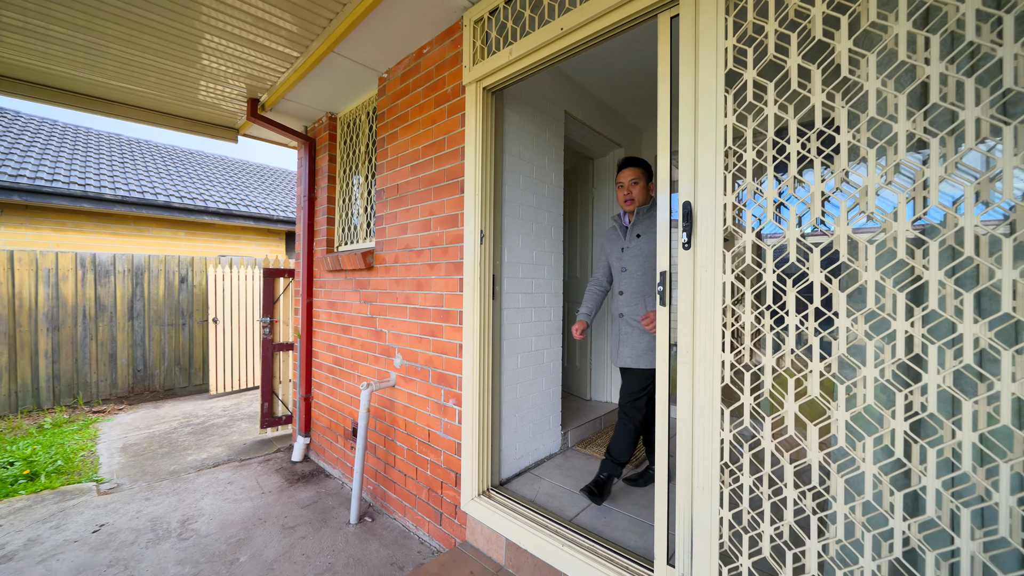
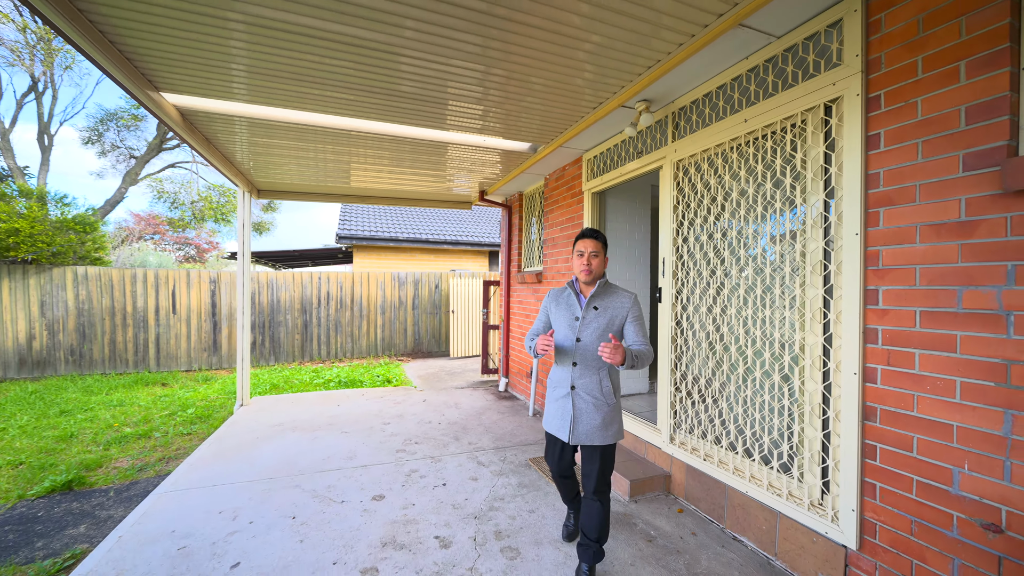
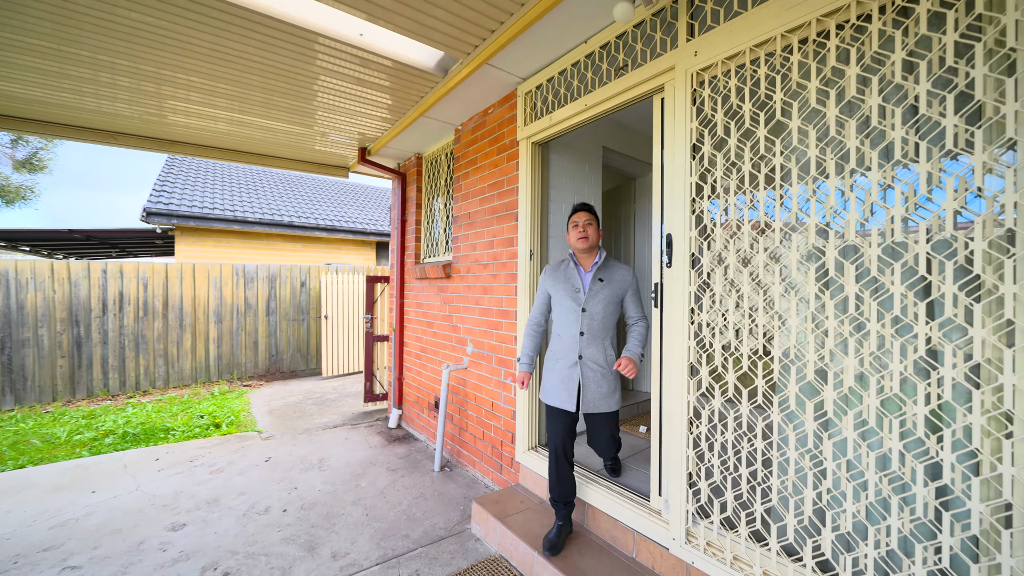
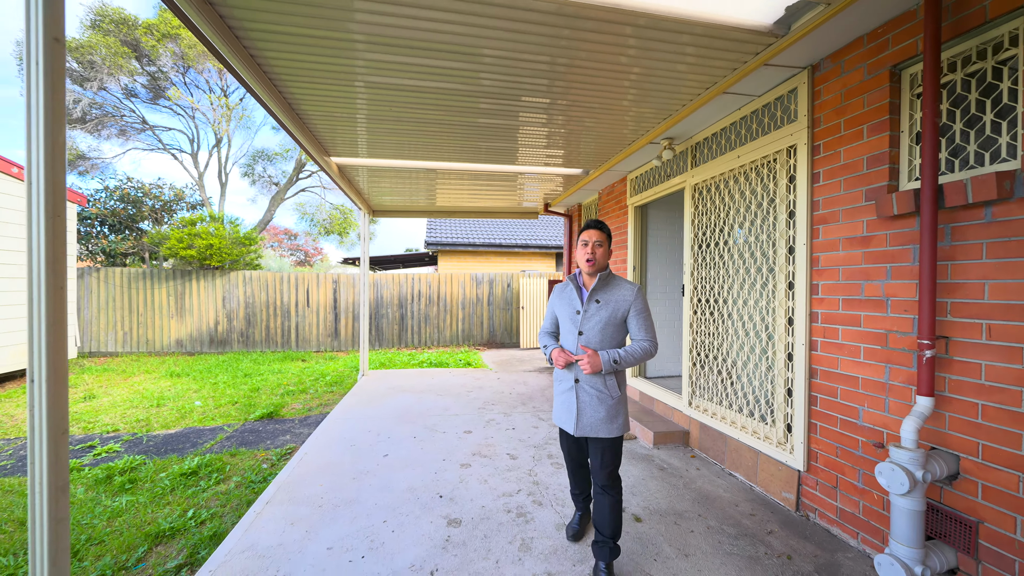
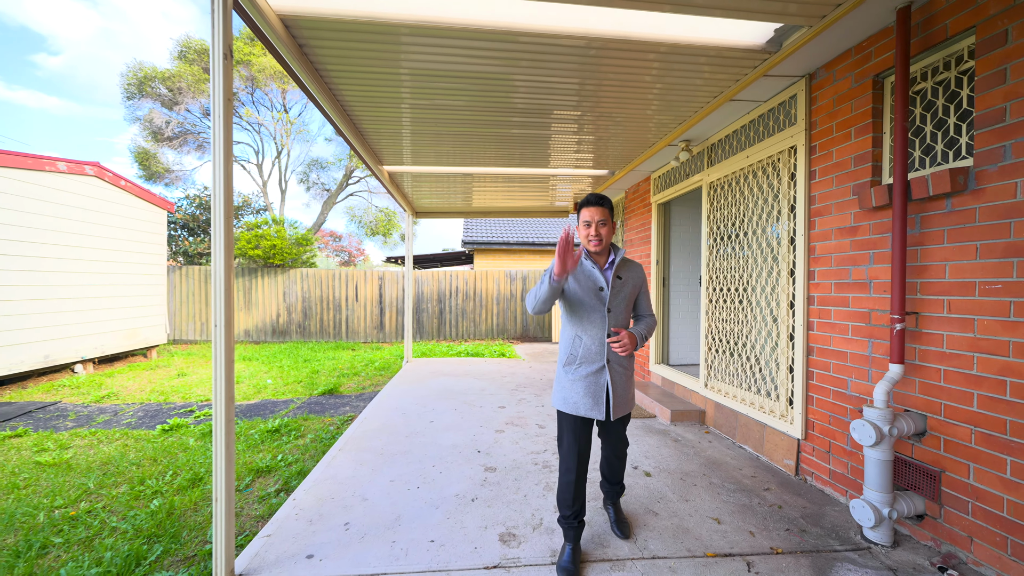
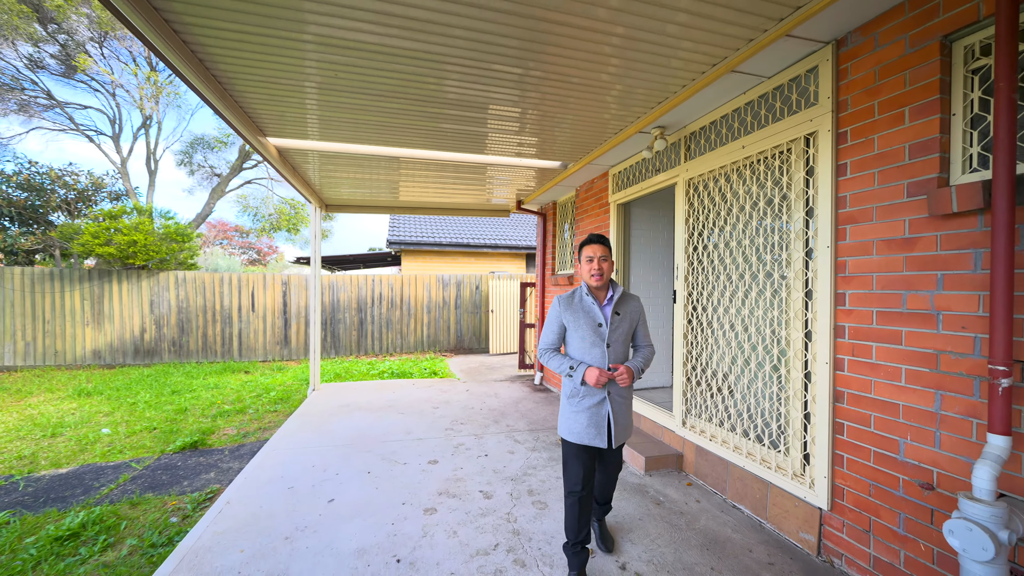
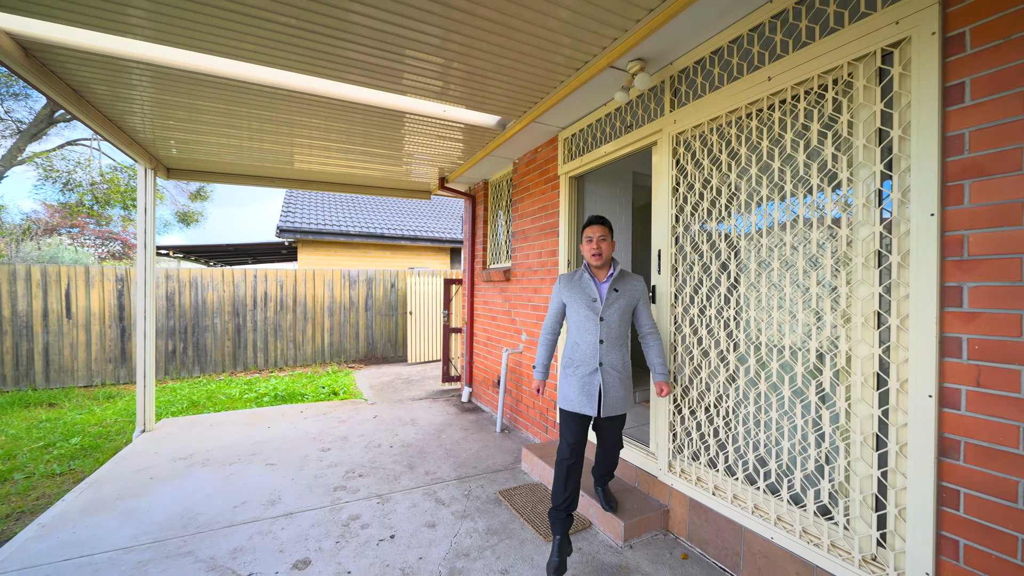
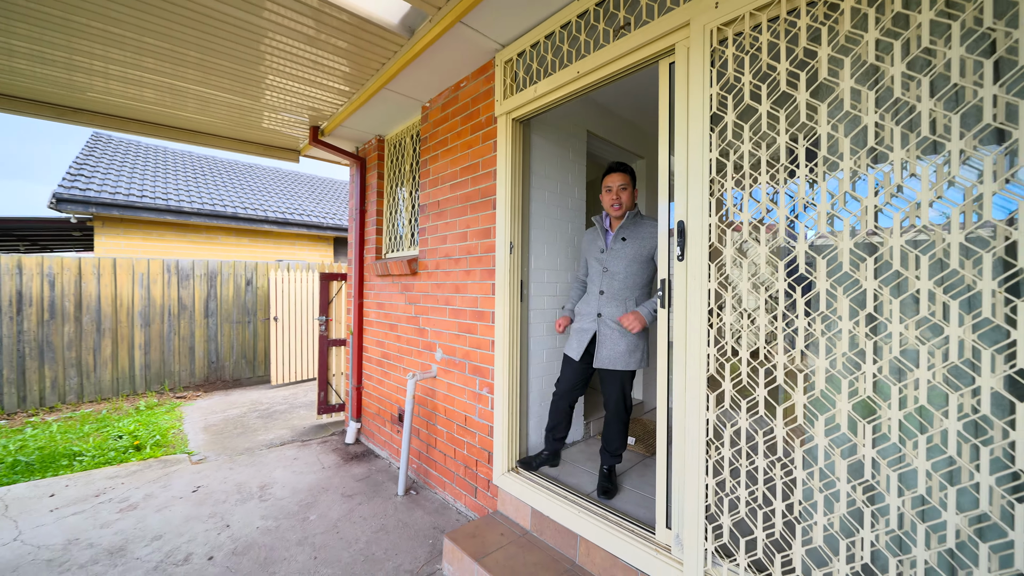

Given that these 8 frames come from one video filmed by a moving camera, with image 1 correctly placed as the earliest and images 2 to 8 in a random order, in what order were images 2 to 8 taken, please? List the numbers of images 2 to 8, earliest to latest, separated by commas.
8, 3, 7, 2, 6, 4, 5
